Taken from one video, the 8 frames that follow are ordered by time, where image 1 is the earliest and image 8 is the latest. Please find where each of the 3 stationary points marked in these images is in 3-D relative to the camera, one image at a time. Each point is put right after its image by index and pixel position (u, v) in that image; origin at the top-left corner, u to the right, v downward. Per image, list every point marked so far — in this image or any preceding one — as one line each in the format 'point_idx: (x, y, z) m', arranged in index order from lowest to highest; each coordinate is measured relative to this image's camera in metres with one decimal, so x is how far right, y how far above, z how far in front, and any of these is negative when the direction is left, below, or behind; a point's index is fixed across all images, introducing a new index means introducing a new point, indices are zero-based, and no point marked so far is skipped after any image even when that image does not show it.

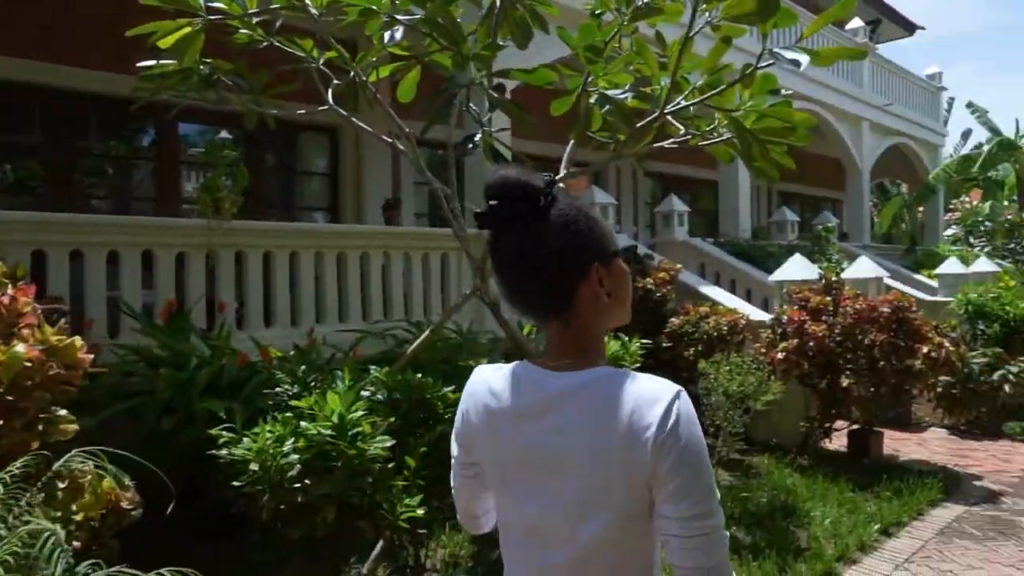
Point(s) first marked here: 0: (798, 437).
0: (+3.1, -1.6, +7.6) m
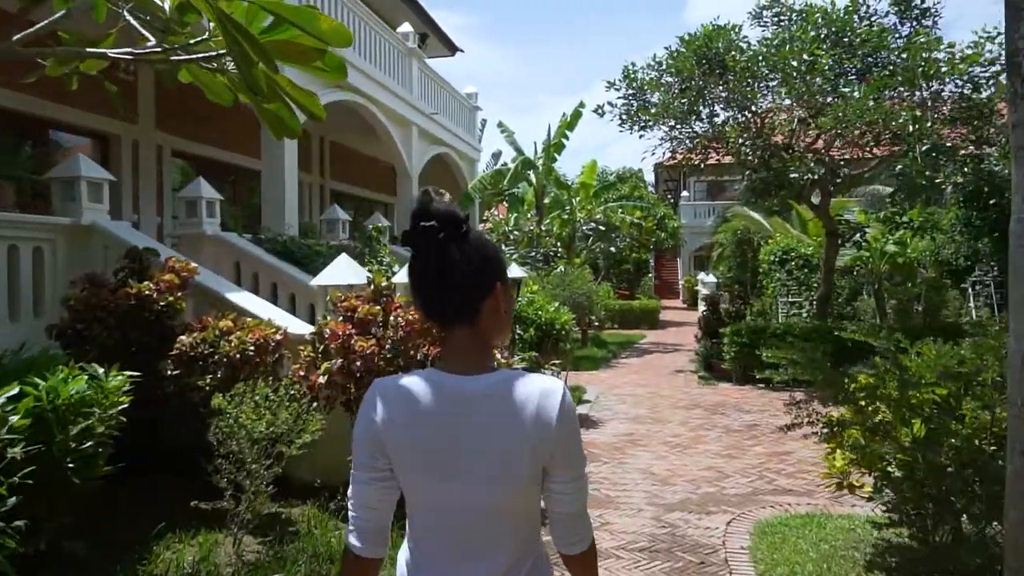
0: (-1.5, -1.7, +6.5) m
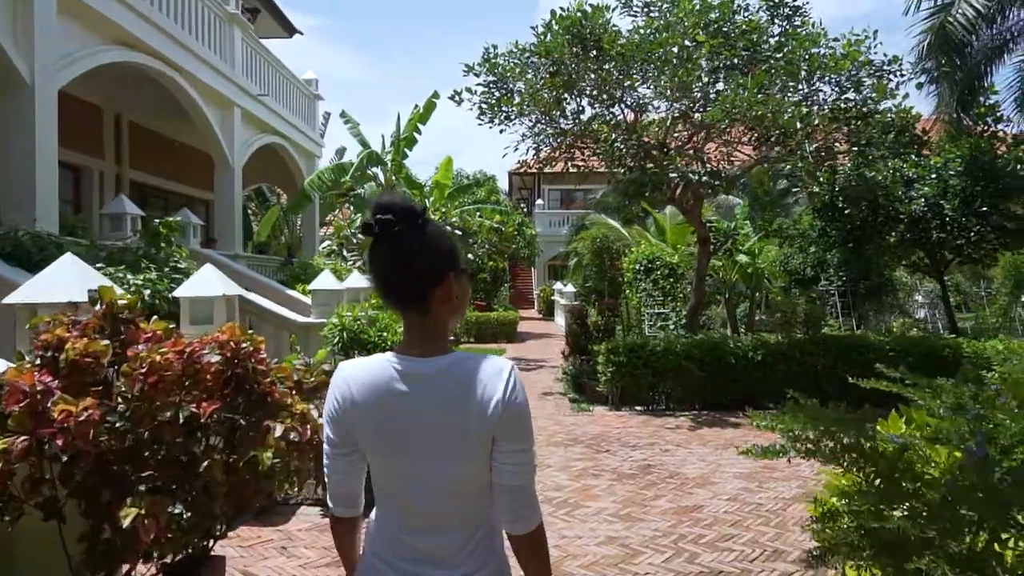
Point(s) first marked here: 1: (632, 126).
0: (-2.6, -1.8, +4.1) m
1: (+2.2, +2.9, +12.9) m
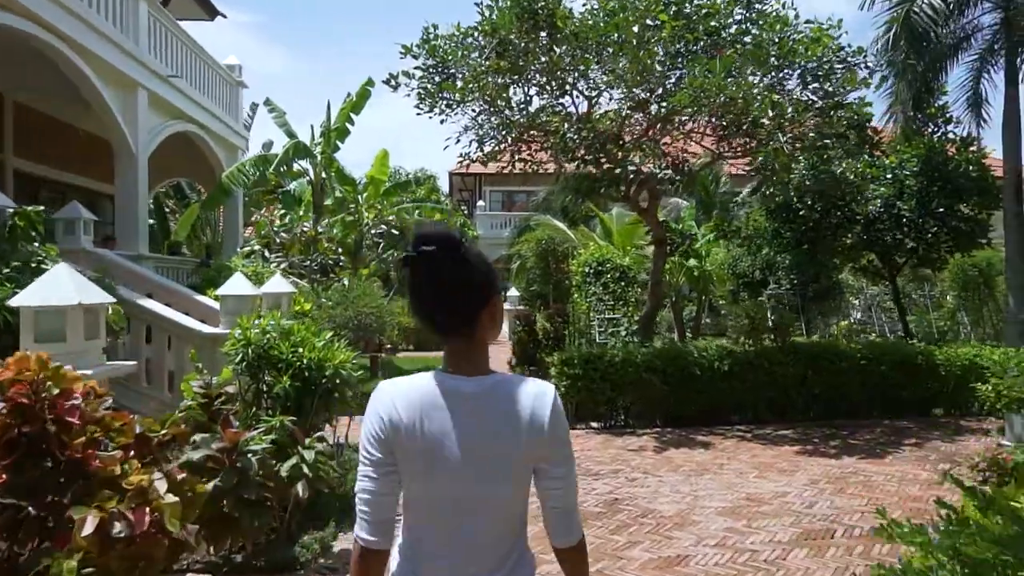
0: (-2.7, -1.8, +2.6) m
1: (+1.2, +2.8, +11.8) m
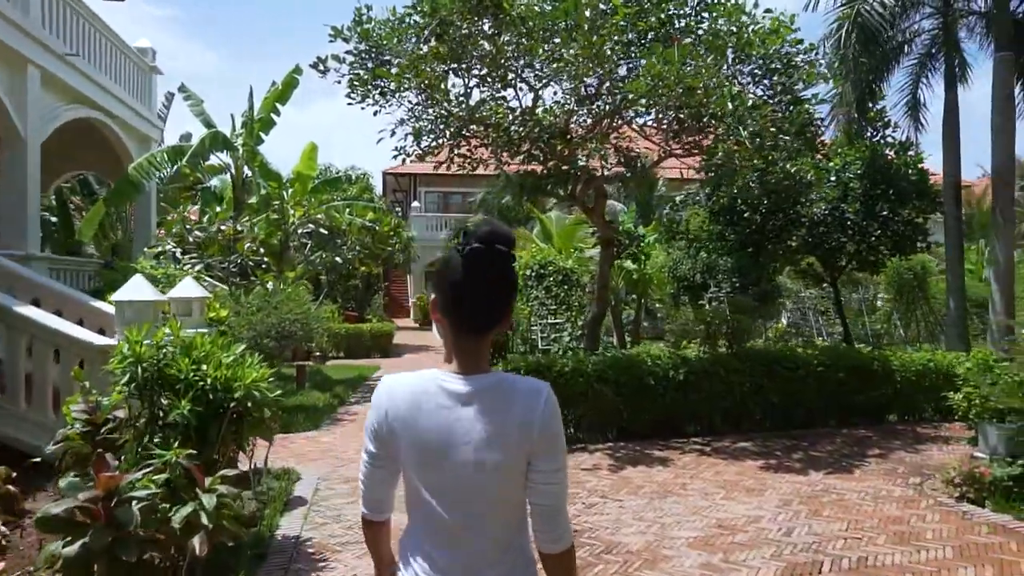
0: (-2.8, -1.8, +1.6) m
1: (+0.3, +2.8, +11.1) m
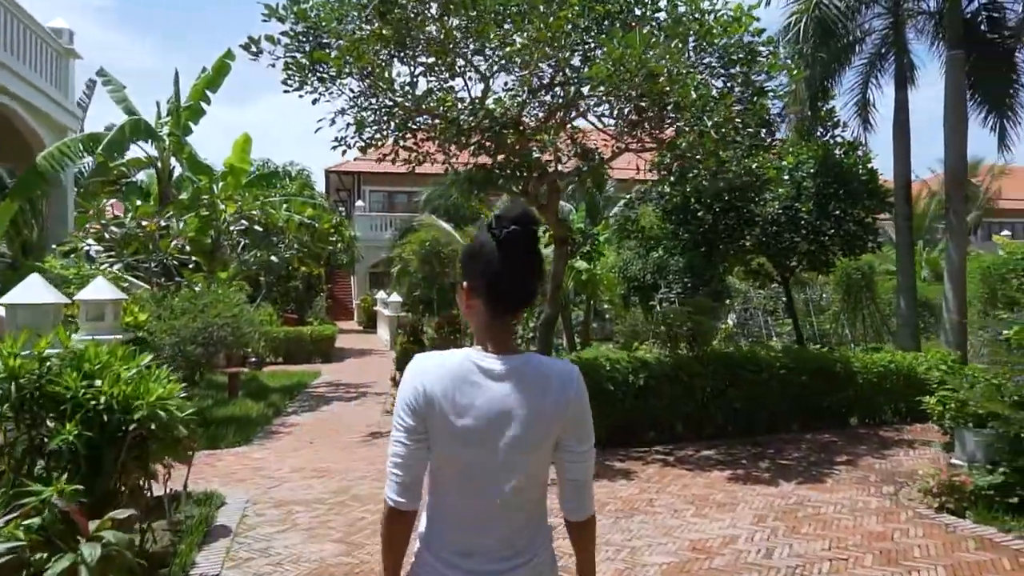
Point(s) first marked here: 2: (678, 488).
0: (-2.8, -1.8, +0.7) m
1: (-0.5, +2.8, +10.4) m
2: (+1.6, -2.0, +7.1) m
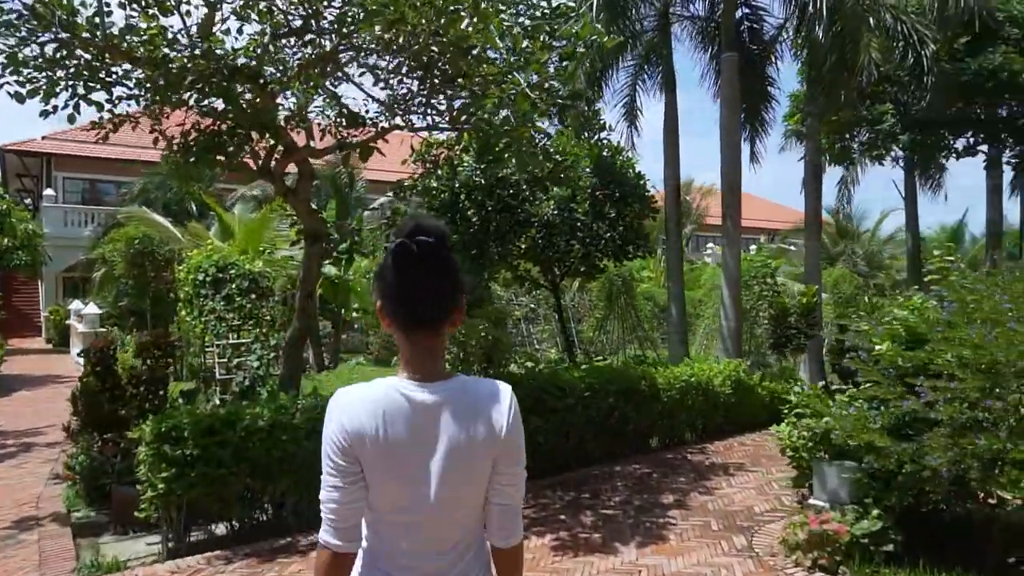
0: (-2.1, -1.8, -2.5) m
1: (-3.3, +2.7, +7.5) m
2: (-0.1, -2.0, +5.1) m
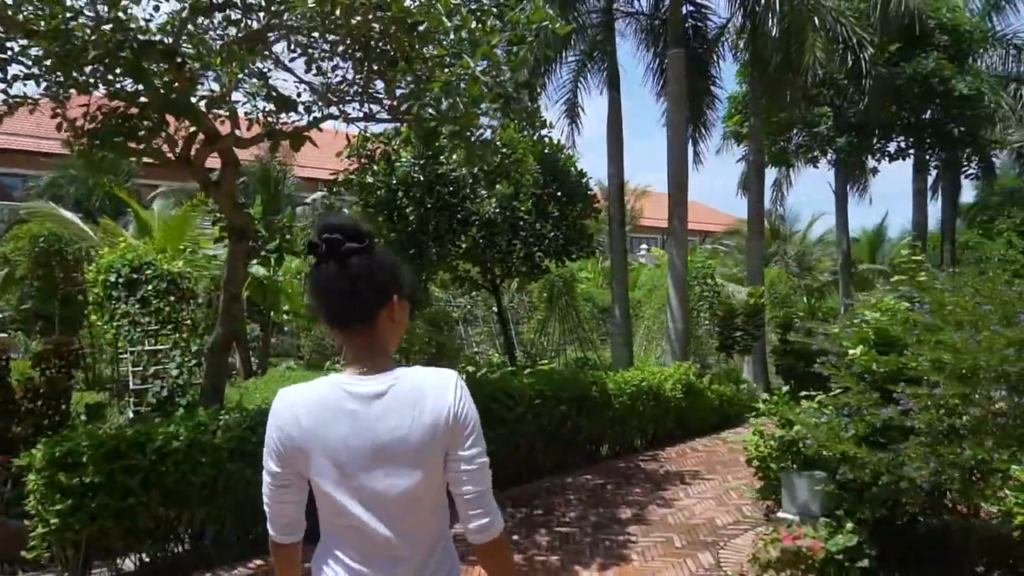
0: (-1.7, -1.8, -3.1) m
1: (-3.8, +2.7, +6.7) m
2: (-0.4, -2.1, +4.6) m
